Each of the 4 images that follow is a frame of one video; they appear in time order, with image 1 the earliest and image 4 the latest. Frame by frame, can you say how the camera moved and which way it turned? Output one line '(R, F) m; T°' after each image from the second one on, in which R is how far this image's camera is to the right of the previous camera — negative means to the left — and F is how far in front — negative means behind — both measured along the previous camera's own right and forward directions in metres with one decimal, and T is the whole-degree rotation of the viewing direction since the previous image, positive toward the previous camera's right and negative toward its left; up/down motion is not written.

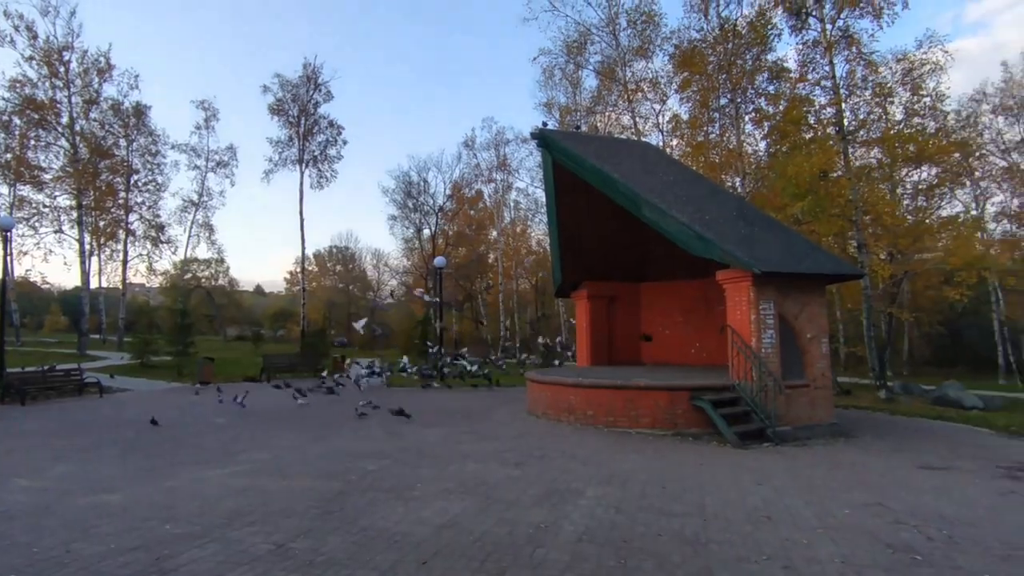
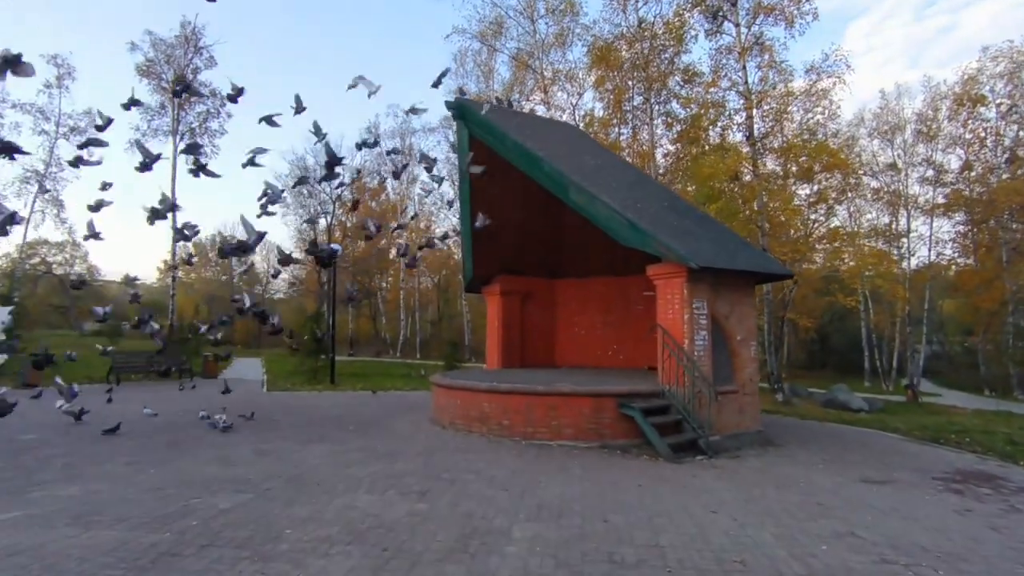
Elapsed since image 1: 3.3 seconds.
(-0.2, +1.2) m; +9°
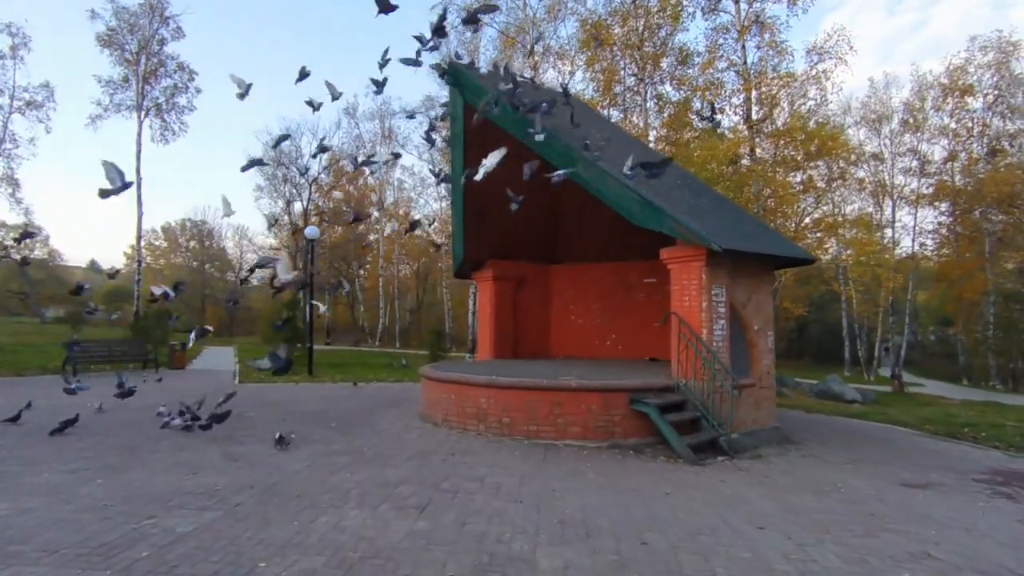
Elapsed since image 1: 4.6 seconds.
(-0.3, +0.8) m; +2°
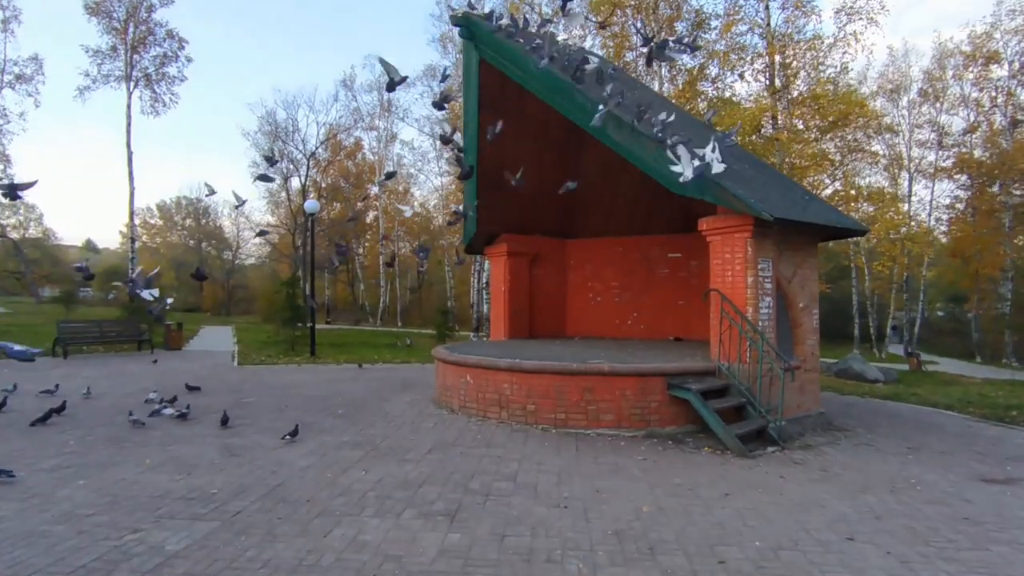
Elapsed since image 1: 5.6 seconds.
(-0.3, +0.7) m; 0°
